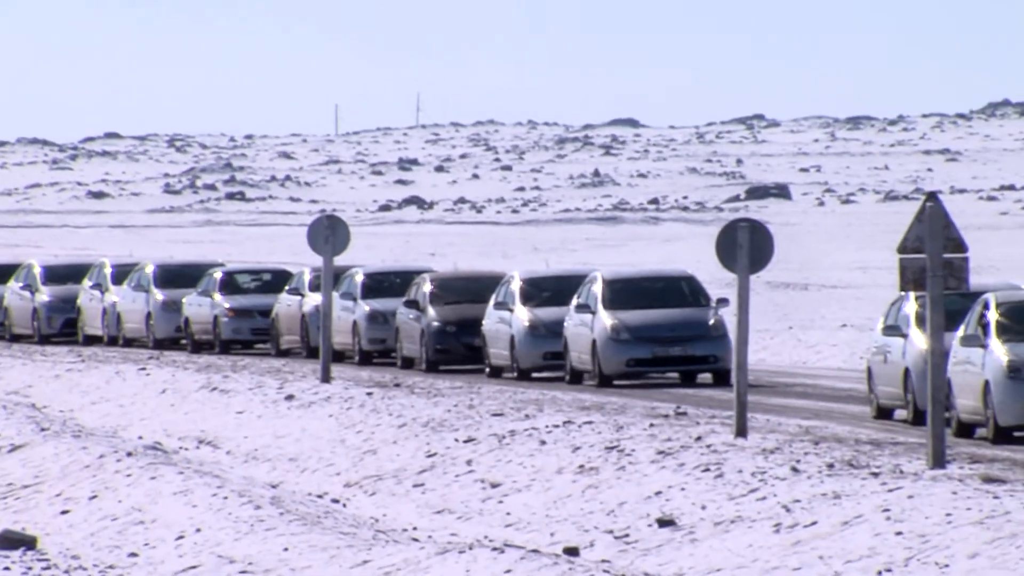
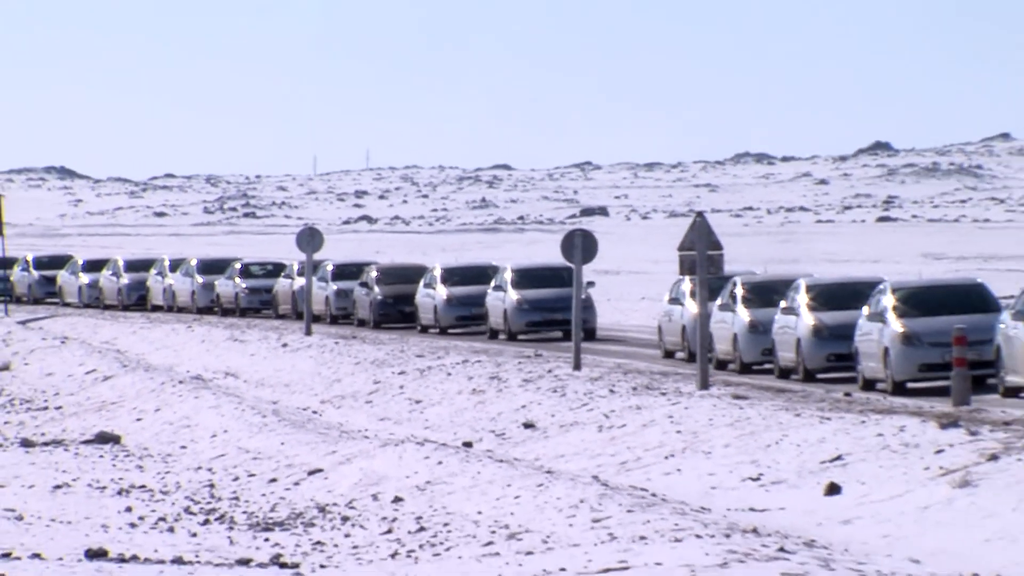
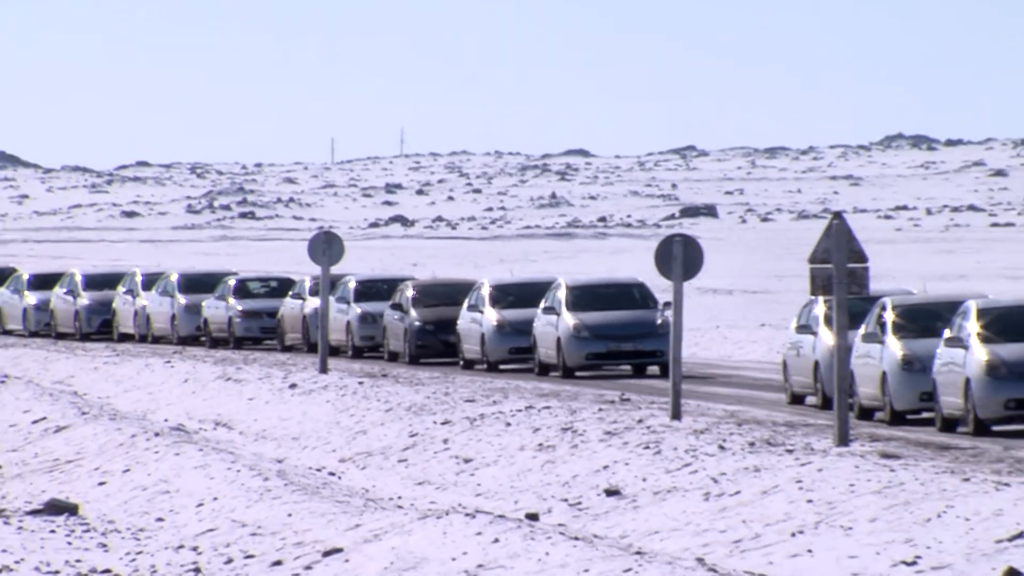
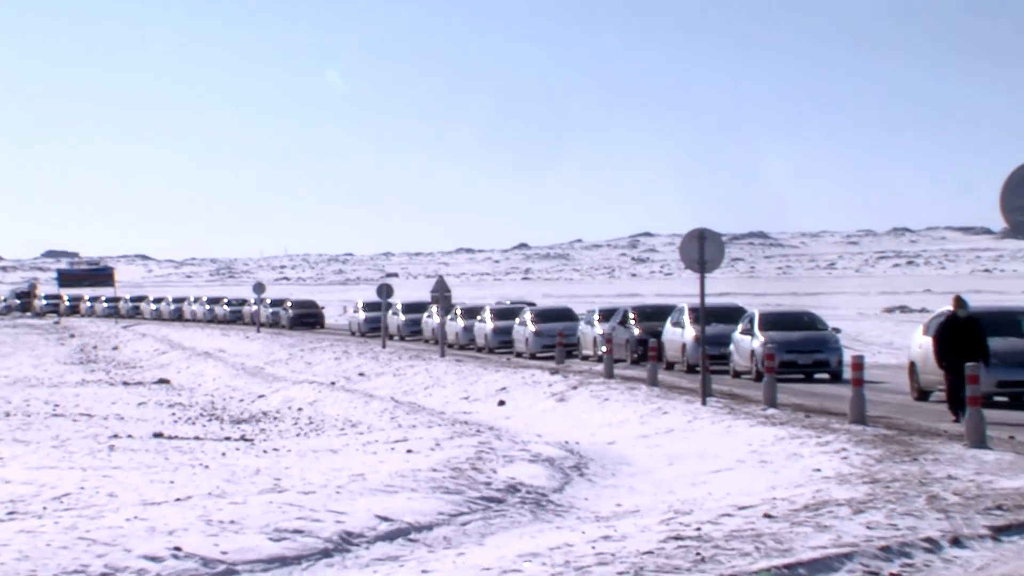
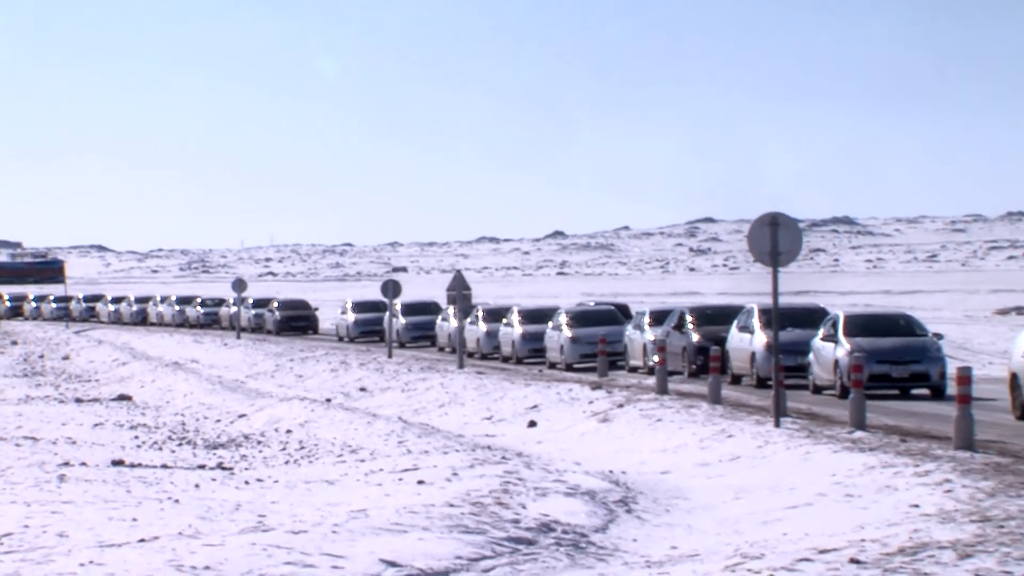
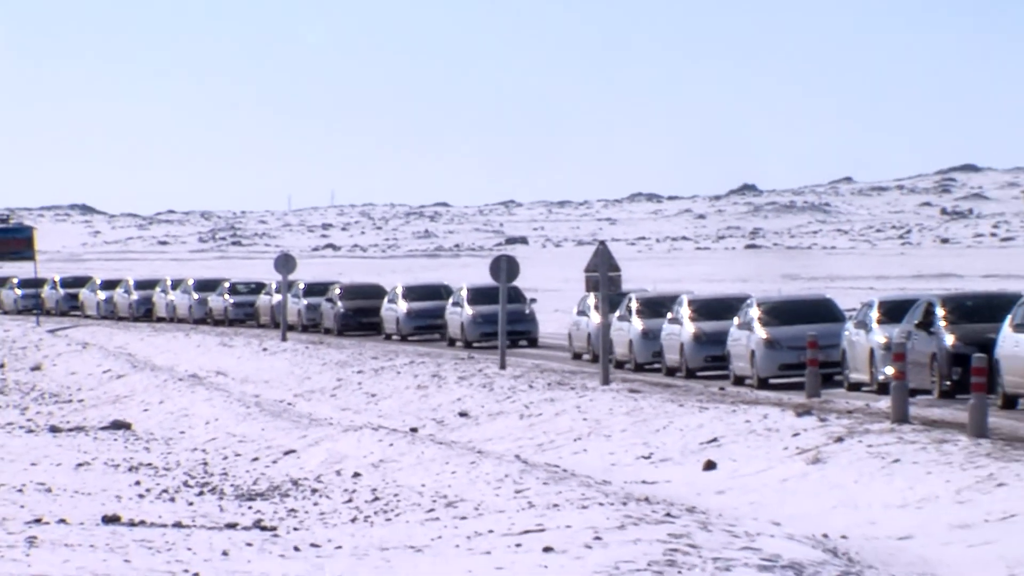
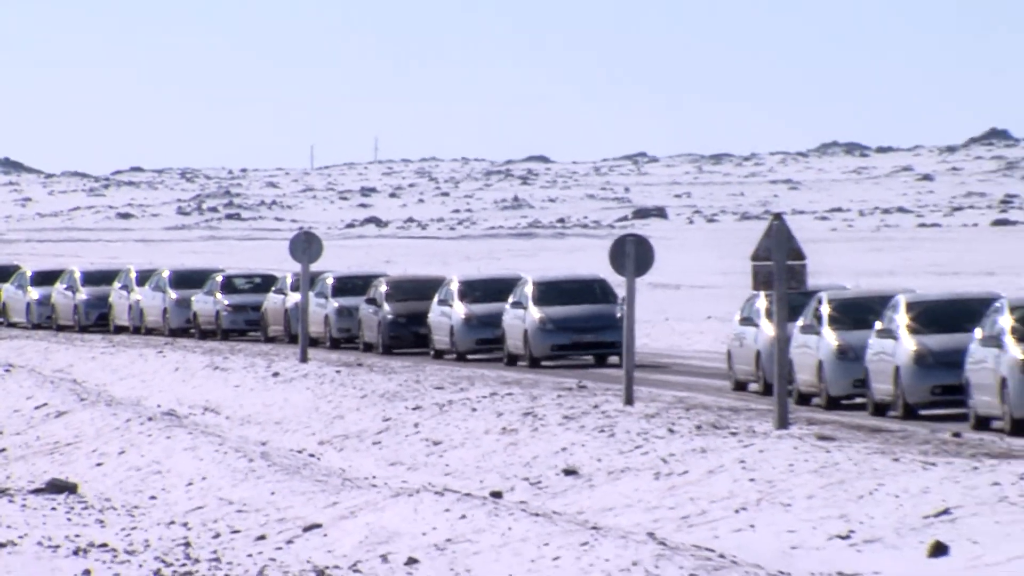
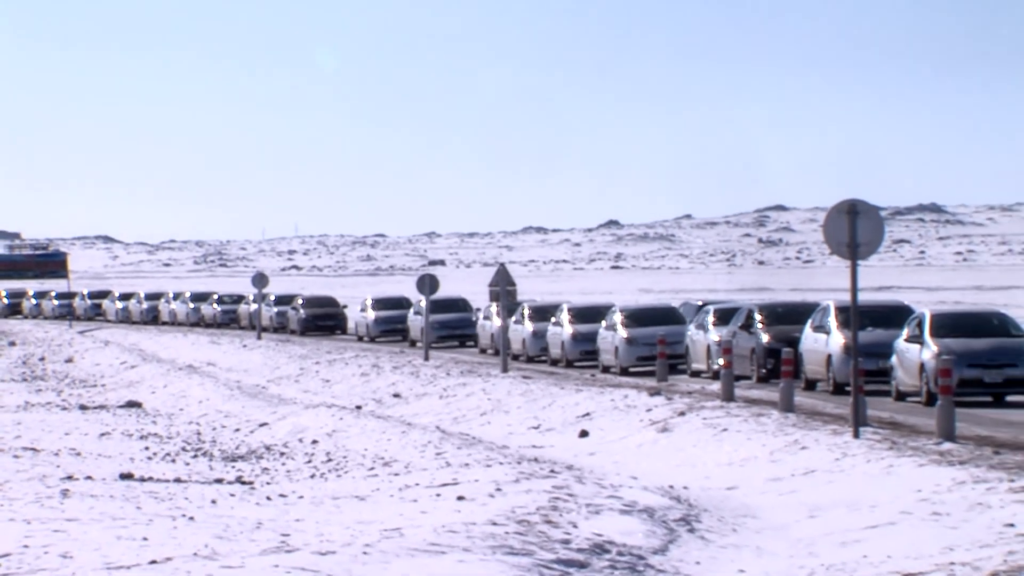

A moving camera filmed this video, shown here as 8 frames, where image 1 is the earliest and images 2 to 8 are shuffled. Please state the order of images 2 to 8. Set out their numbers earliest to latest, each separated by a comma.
3, 7, 2, 6, 8, 5, 4
